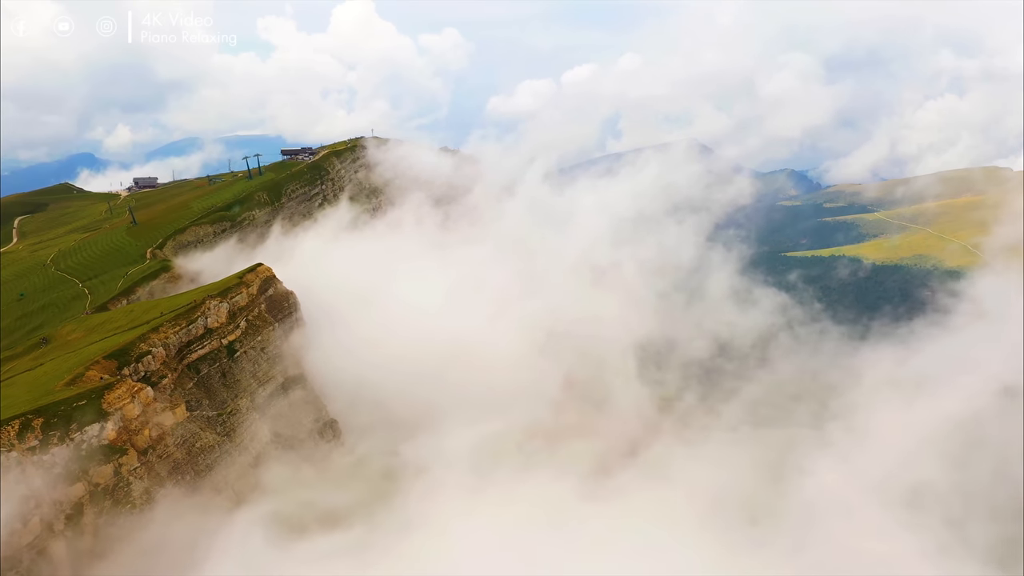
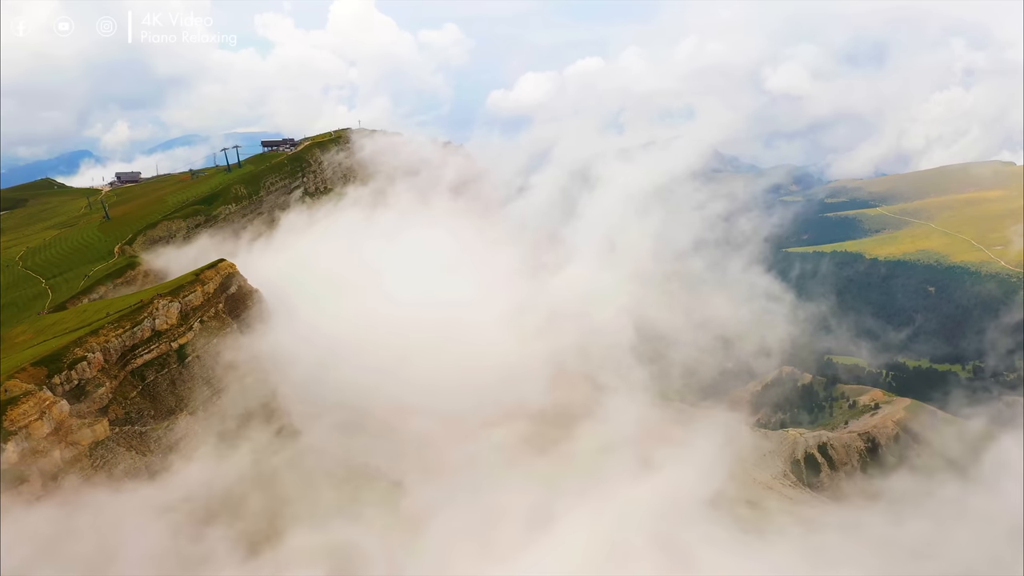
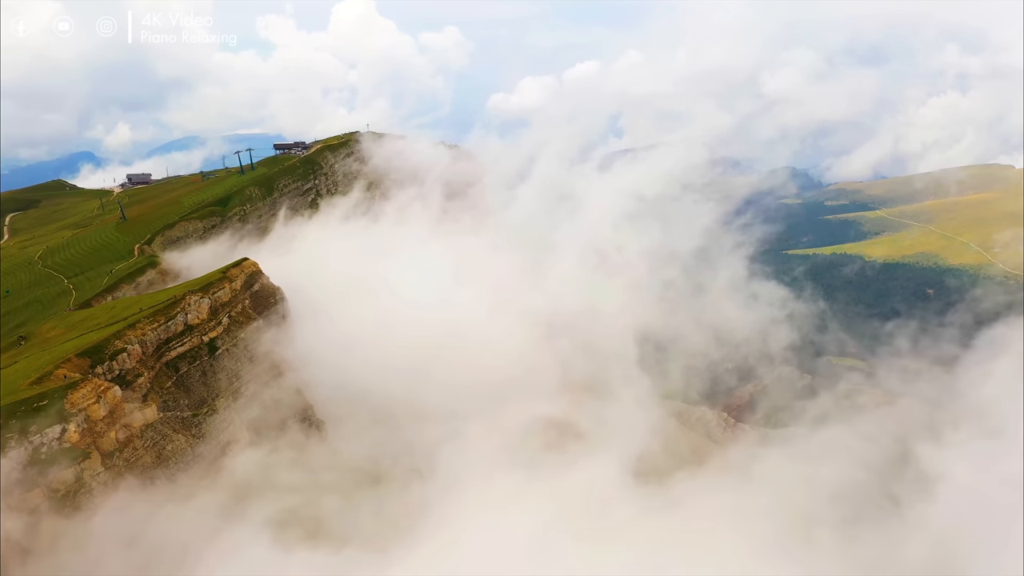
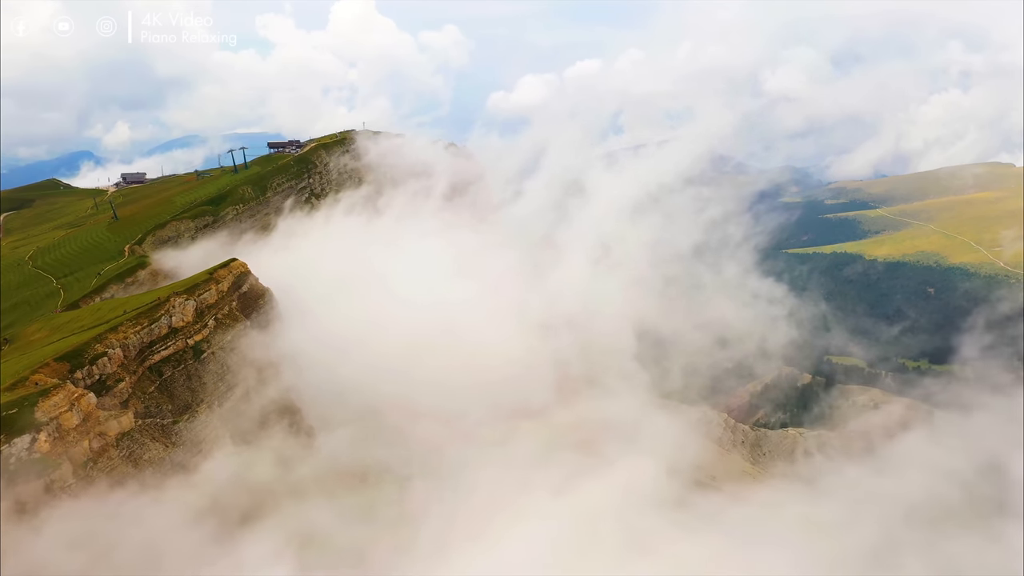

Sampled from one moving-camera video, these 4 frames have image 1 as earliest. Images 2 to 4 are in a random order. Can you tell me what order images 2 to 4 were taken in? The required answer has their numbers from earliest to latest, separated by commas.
3, 4, 2
